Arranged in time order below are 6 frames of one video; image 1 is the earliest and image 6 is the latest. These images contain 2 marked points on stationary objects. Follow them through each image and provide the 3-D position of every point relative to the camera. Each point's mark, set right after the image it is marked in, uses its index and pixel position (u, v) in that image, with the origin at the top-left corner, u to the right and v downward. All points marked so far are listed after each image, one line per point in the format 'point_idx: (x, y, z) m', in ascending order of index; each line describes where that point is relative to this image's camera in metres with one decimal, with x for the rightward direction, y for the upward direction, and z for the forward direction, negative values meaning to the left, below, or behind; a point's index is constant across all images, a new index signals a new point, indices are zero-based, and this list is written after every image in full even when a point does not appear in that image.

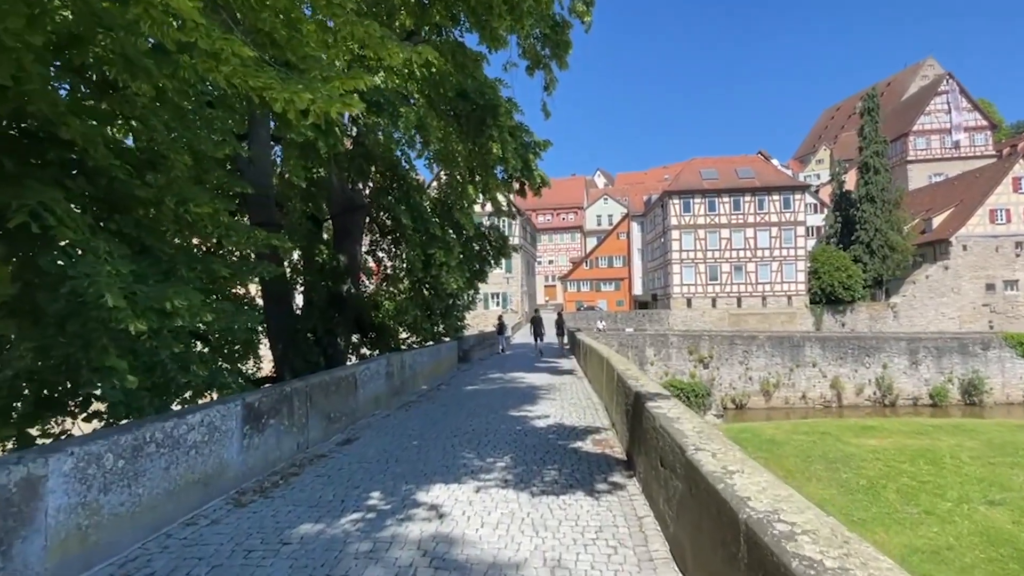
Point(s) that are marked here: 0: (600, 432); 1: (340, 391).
0: (+1.7, -2.7, +12.0) m
1: (-3.4, -2.0, +12.4) m
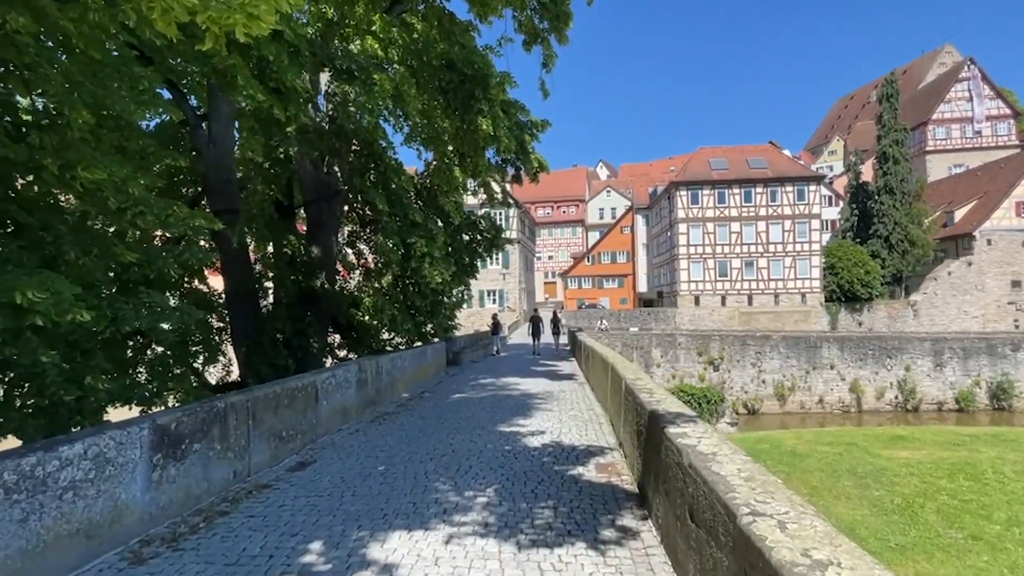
0: (+1.5, -2.6, +10.0) m
1: (-3.6, -1.9, +10.4) m
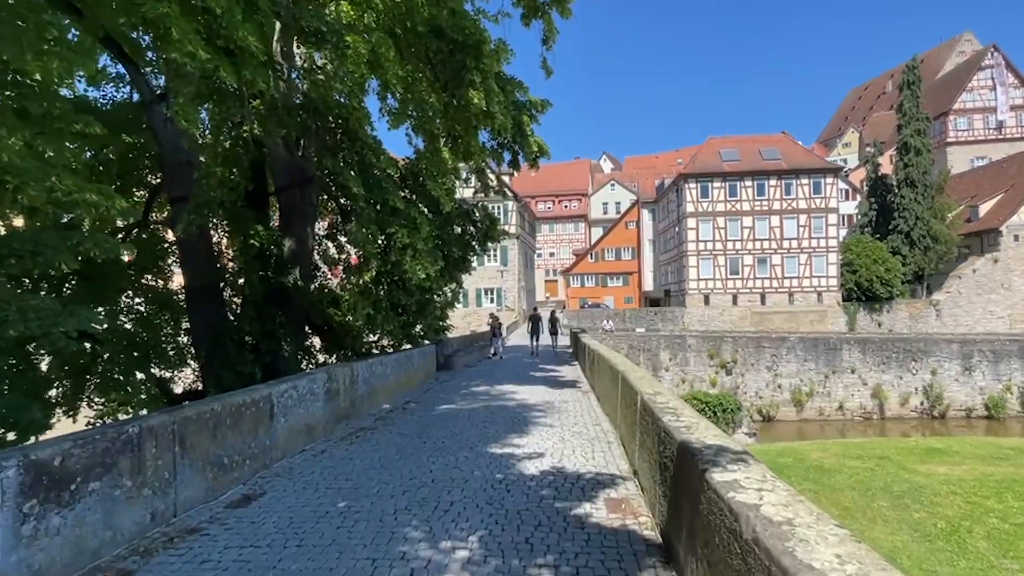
0: (+1.3, -2.6, +8.2) m
1: (-3.7, -1.9, +8.6) m
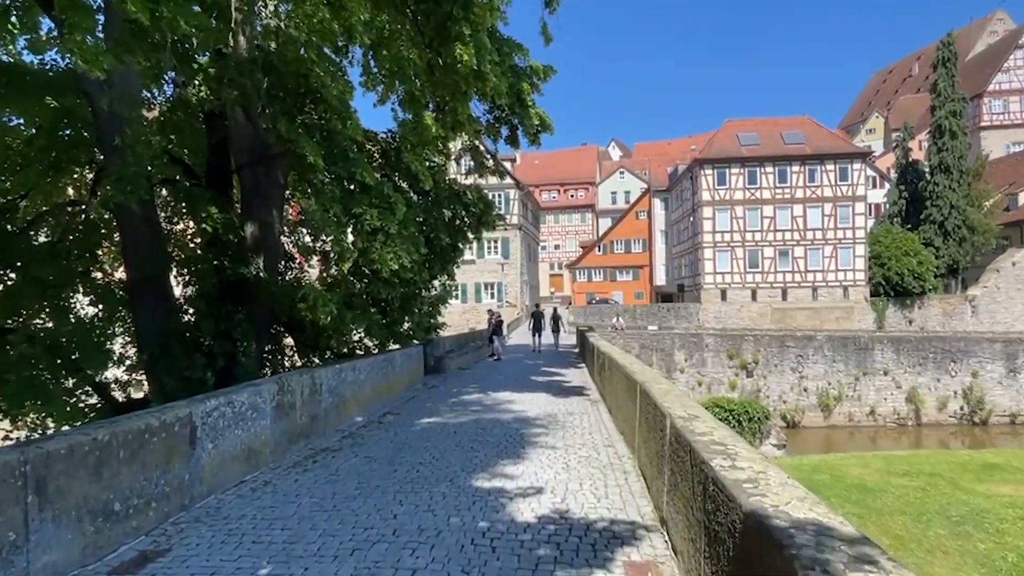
0: (+1.2, -2.5, +6.1) m
1: (-3.8, -1.7, +6.6) m
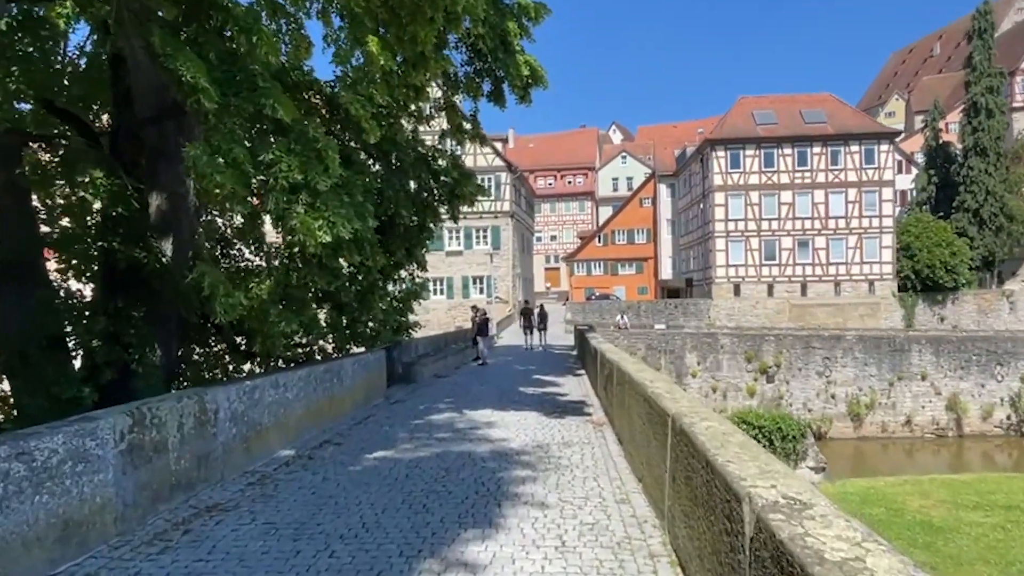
0: (+0.9, -2.3, +3.2) m
1: (-4.1, -1.6, +3.7) m
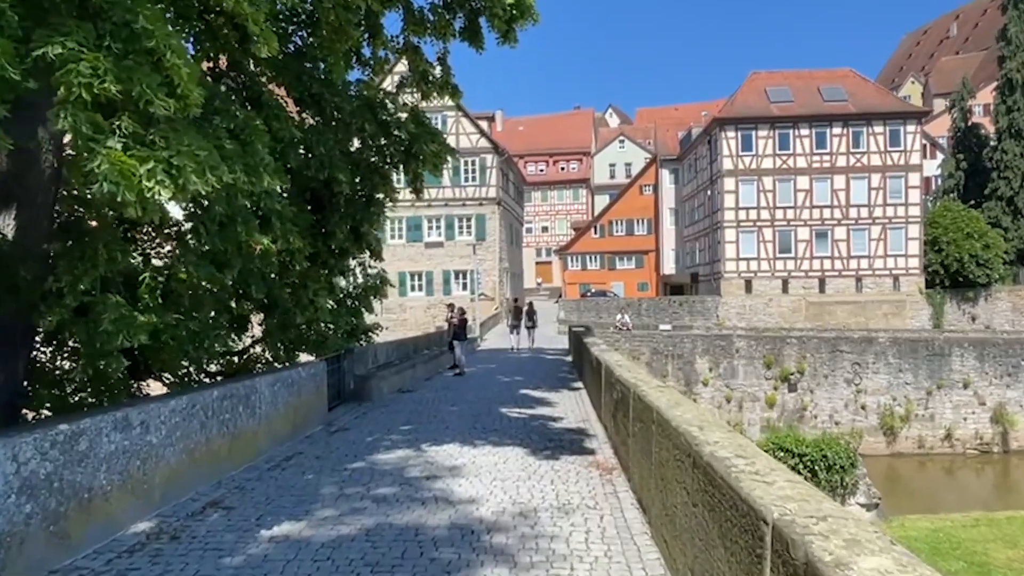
0: (+0.7, -2.3, +0.4) m
1: (-4.3, -1.5, +0.8) m
